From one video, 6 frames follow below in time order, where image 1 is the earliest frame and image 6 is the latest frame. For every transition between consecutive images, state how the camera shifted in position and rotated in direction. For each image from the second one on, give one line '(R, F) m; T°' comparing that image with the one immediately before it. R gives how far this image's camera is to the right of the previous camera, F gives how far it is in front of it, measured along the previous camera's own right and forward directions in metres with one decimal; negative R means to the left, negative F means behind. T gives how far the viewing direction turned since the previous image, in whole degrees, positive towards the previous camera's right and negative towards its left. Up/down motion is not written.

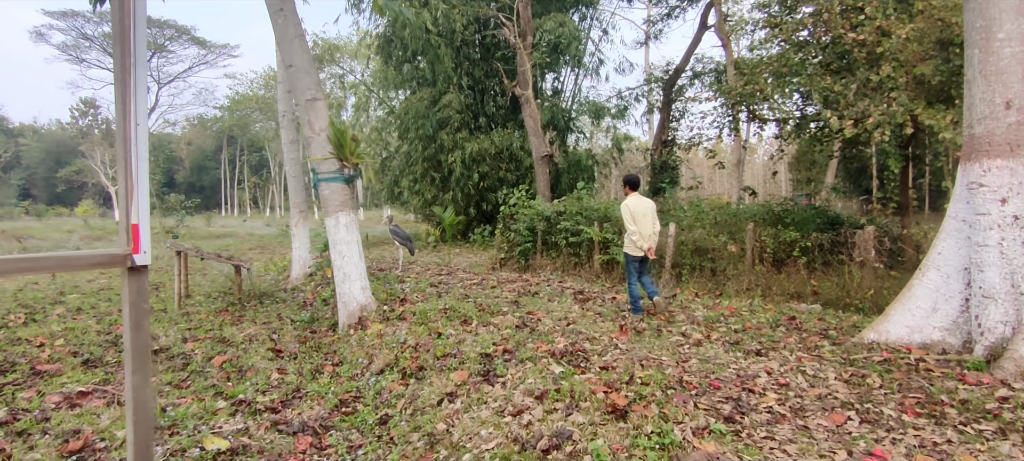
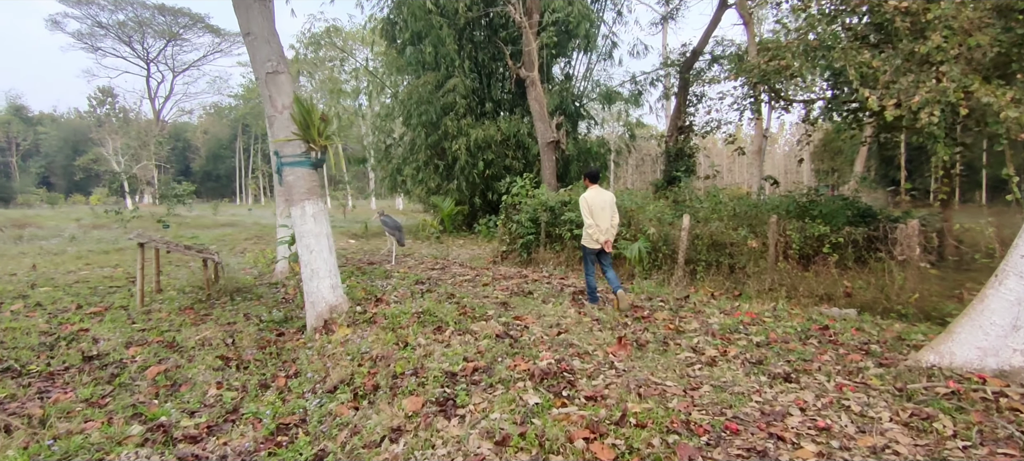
(+0.3, +0.8) m; -1°
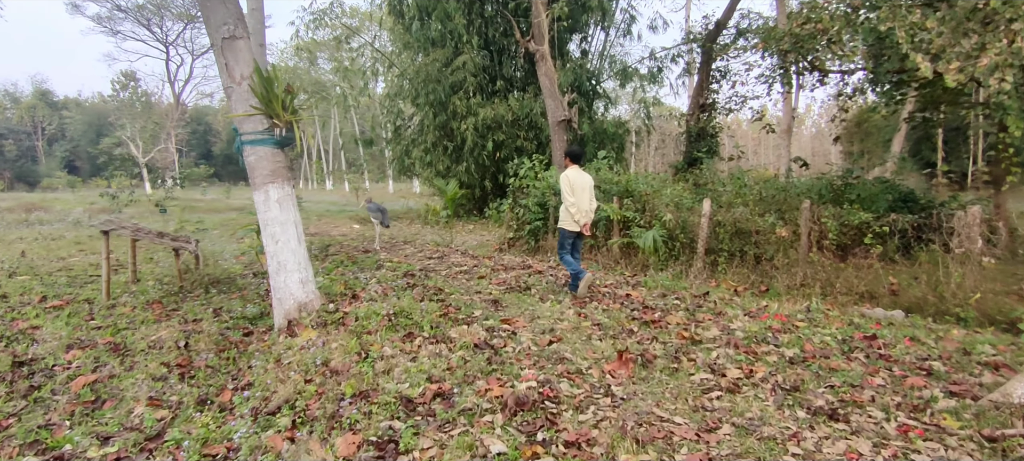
(+0.2, +0.8) m; -2°
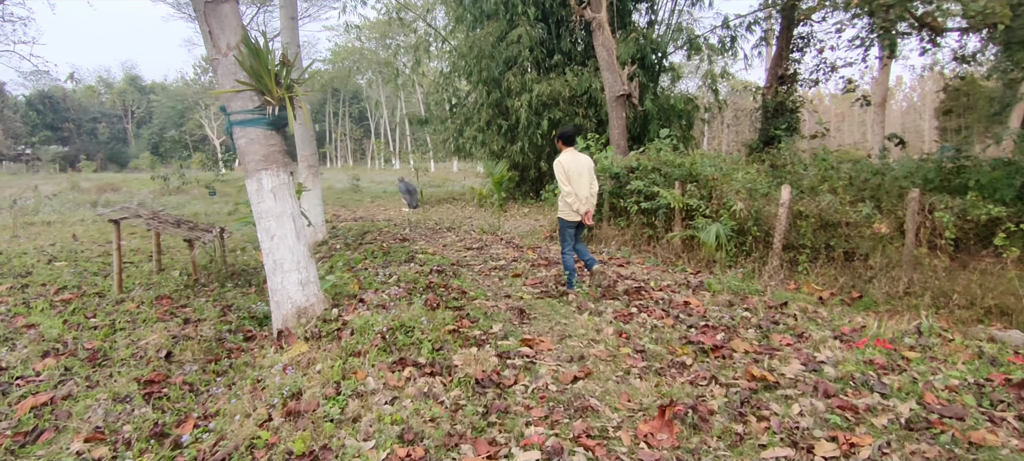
(+0.3, +0.9) m; -6°
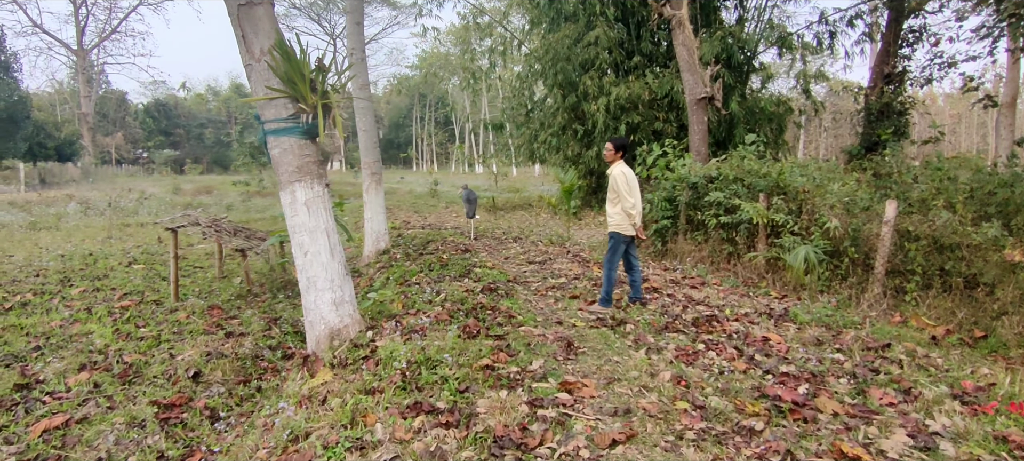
(+0.2, +0.5) m; -7°
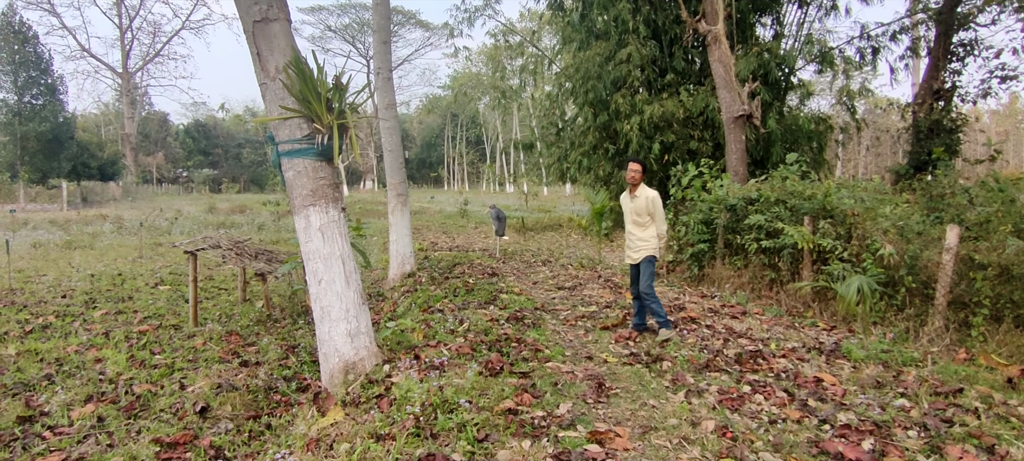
(0.0, +0.3) m; -3°
